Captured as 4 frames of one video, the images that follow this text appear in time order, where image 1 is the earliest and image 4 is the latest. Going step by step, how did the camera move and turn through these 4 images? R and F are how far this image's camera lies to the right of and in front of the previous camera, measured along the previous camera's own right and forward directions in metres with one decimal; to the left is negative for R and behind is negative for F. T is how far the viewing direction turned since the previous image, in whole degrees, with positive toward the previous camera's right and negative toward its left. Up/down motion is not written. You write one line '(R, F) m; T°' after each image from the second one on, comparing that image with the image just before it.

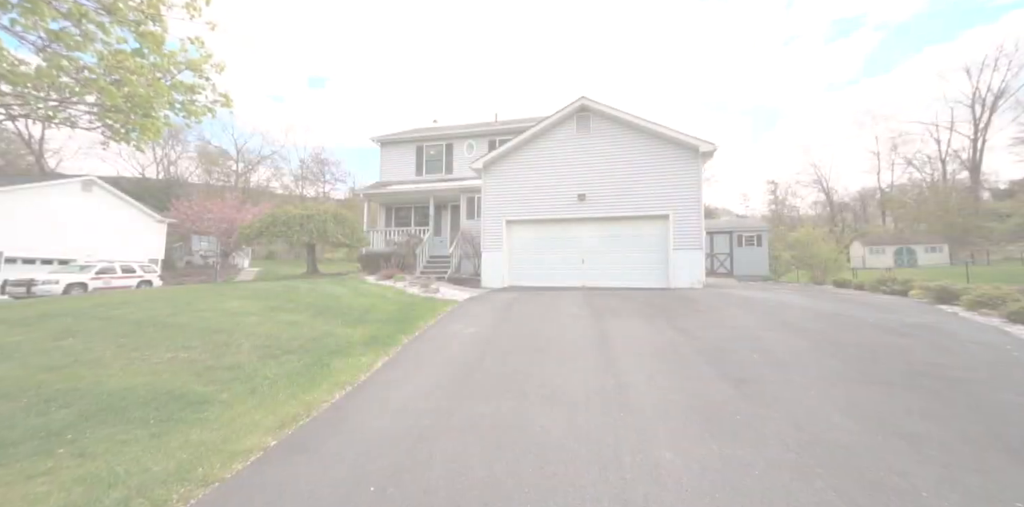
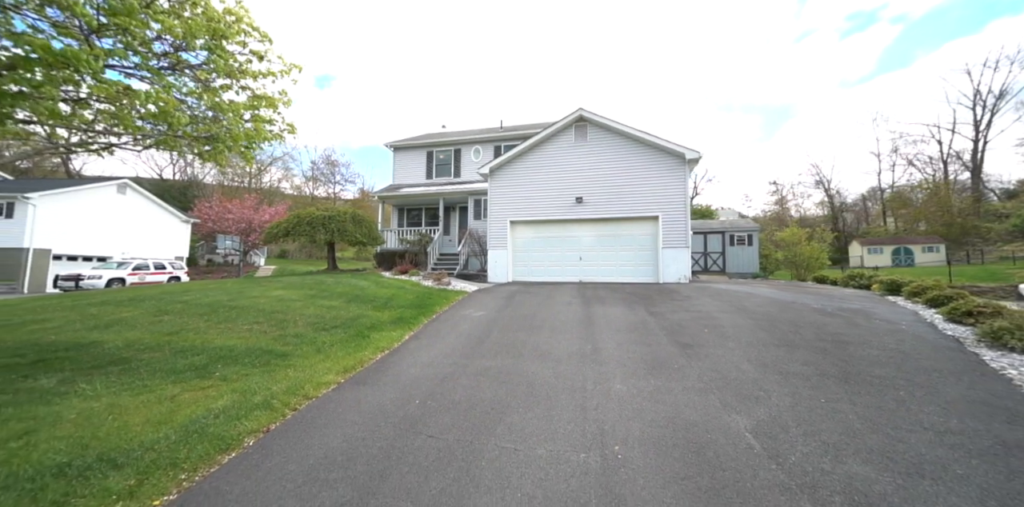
(+0.1, -1.5) m; -1°
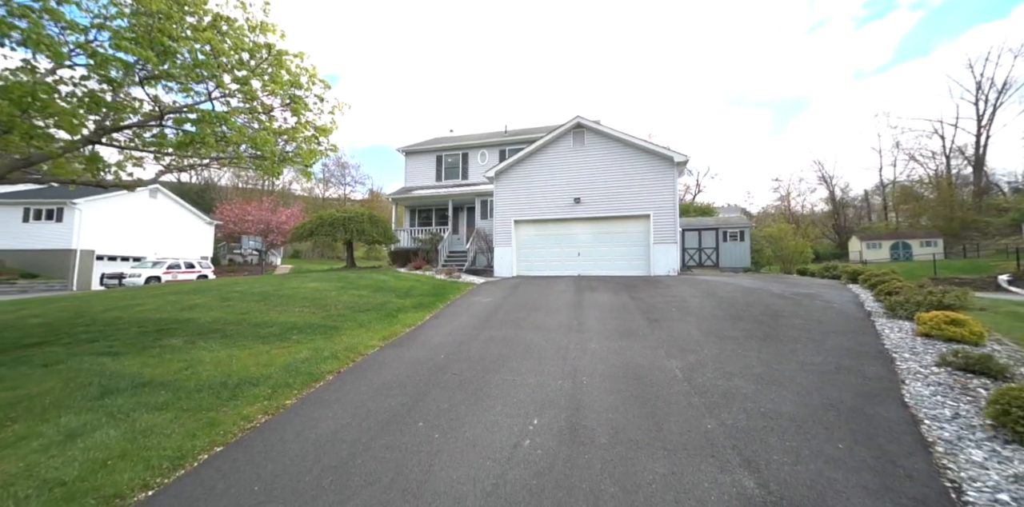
(+0.1, -1.6) m; -1°
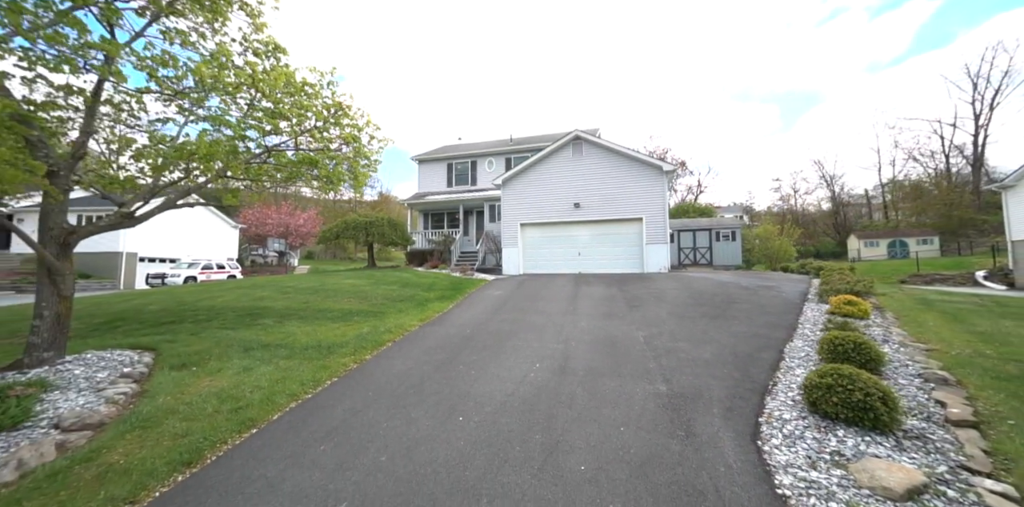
(-0.1, -1.9) m; -1°
